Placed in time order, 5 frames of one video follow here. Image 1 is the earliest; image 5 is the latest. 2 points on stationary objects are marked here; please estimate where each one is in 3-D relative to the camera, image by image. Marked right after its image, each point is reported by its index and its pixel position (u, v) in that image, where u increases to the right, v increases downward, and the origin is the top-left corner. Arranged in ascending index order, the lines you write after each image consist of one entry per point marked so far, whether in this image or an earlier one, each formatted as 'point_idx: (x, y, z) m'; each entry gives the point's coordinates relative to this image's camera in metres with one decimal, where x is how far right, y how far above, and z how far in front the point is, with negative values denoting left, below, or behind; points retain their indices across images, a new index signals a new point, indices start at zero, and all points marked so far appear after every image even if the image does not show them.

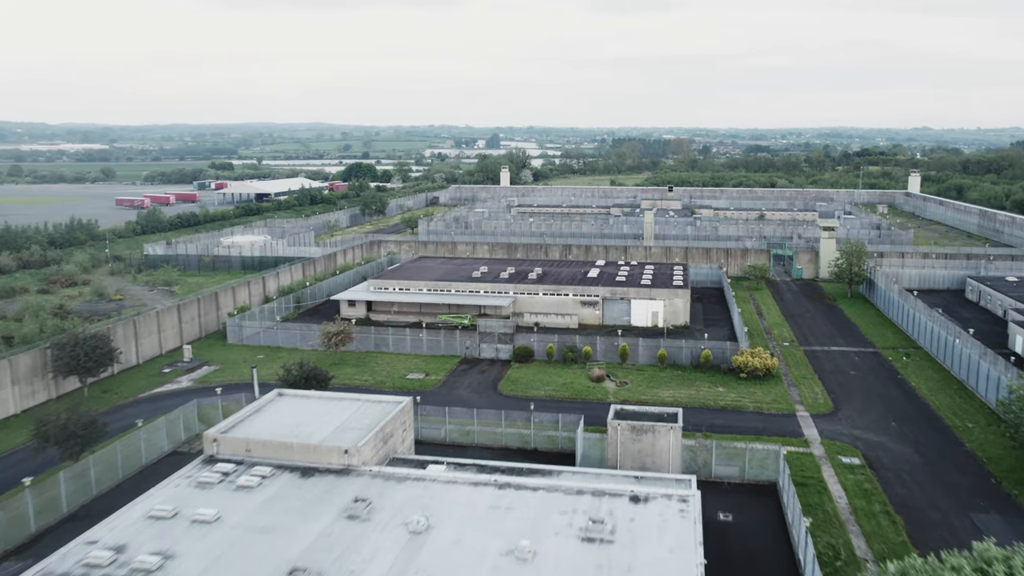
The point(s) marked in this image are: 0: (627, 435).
0: (+2.2, -2.8, +18.7) m
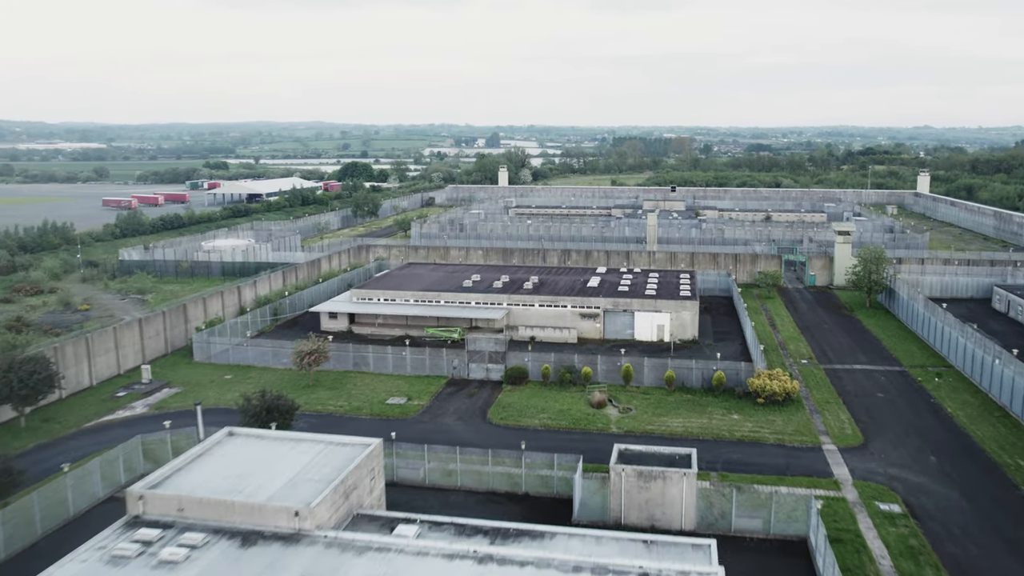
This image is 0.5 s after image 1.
0: (+2.0, -3.2, +16.1) m
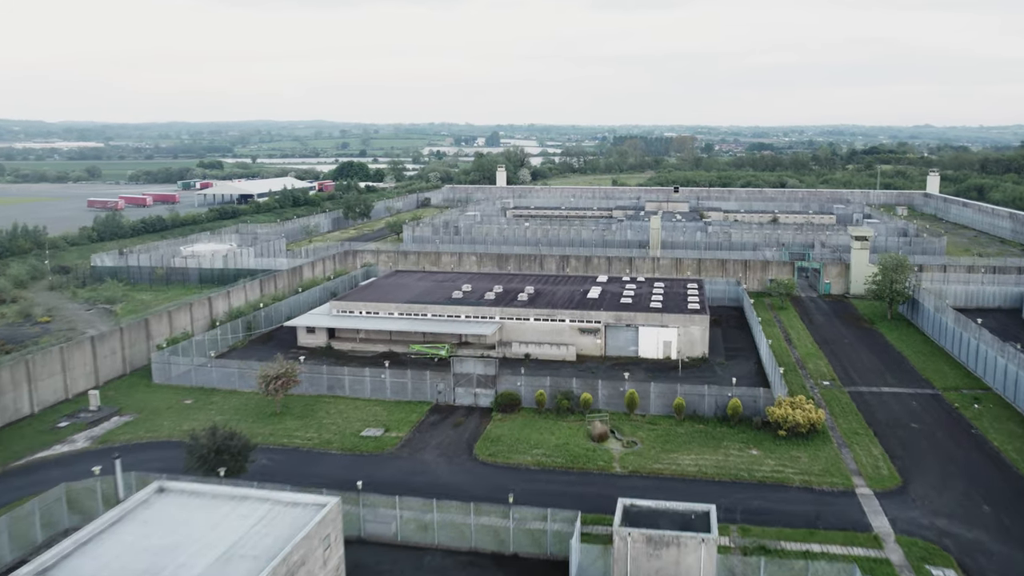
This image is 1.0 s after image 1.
0: (+1.8, -3.6, +13.5) m
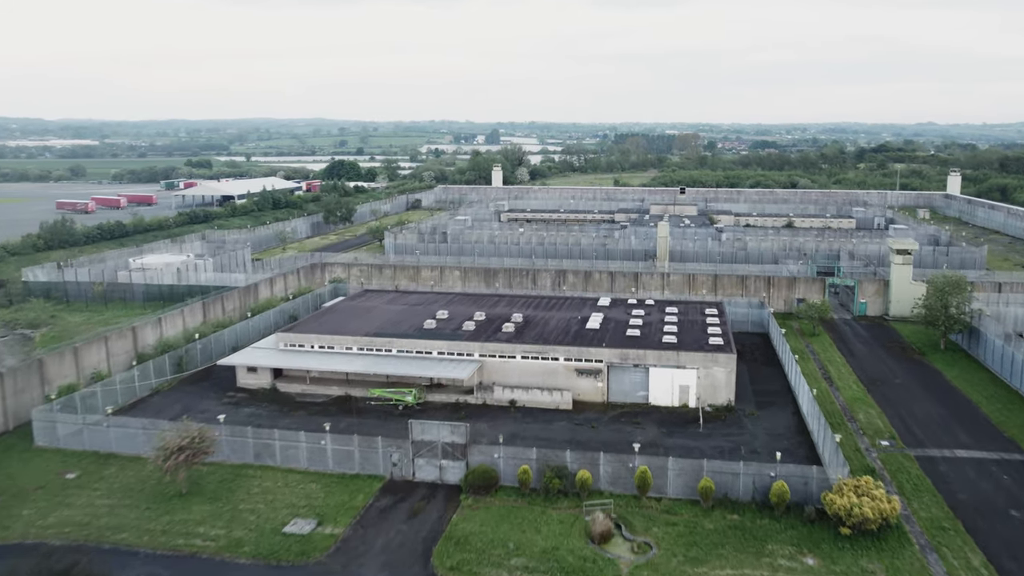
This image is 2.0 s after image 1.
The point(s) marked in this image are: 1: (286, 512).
0: (+1.3, -4.4, +8.2) m
1: (-3.9, -3.8, +16.7) m
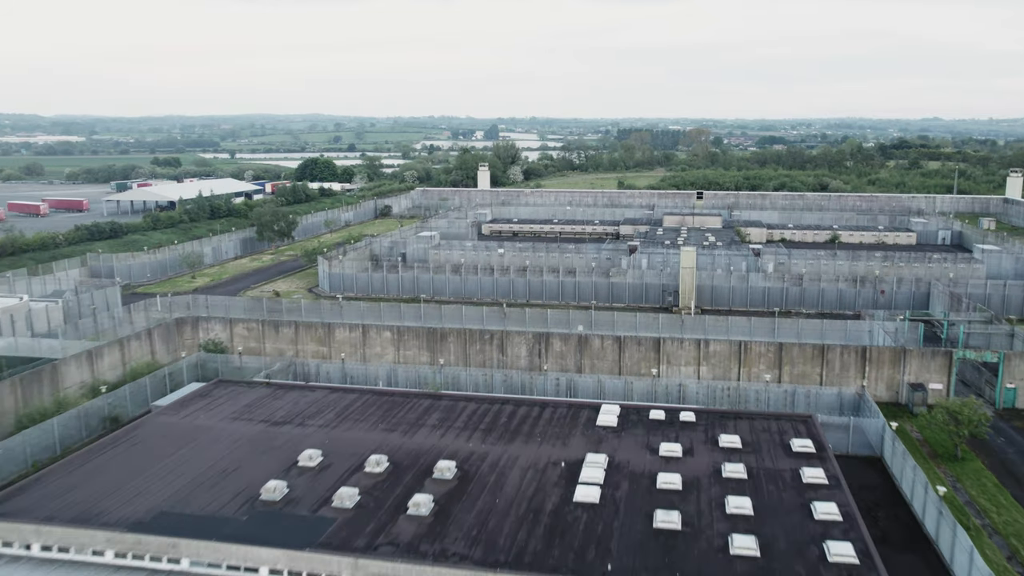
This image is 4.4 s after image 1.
0: (+0.2, -6.3, -4.4) m
1: (-5.0, -5.7, +4.1) m
